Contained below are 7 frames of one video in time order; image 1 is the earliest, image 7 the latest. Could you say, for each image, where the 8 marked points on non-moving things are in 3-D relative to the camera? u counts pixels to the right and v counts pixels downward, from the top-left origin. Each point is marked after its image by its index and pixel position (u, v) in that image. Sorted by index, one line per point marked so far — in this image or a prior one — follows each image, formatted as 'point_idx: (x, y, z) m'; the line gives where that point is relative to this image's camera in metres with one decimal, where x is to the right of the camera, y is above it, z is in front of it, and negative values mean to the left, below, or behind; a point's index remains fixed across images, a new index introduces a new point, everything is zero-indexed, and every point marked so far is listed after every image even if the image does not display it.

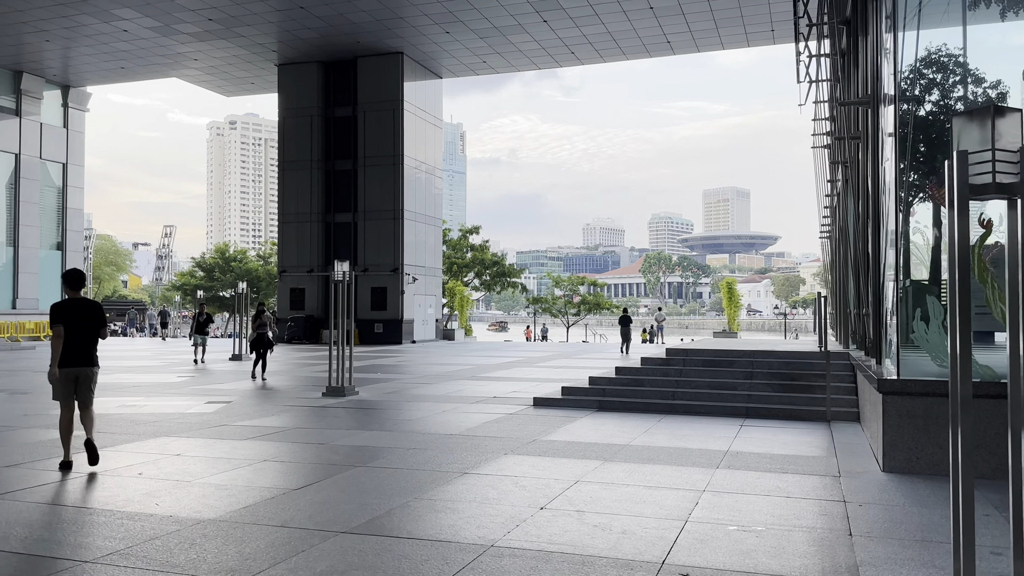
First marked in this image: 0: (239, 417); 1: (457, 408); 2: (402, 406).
0: (-4.1, -2.0, +11.9) m
1: (-0.9, -1.9, +12.9) m
2: (-1.9, -2.0, +13.4) m
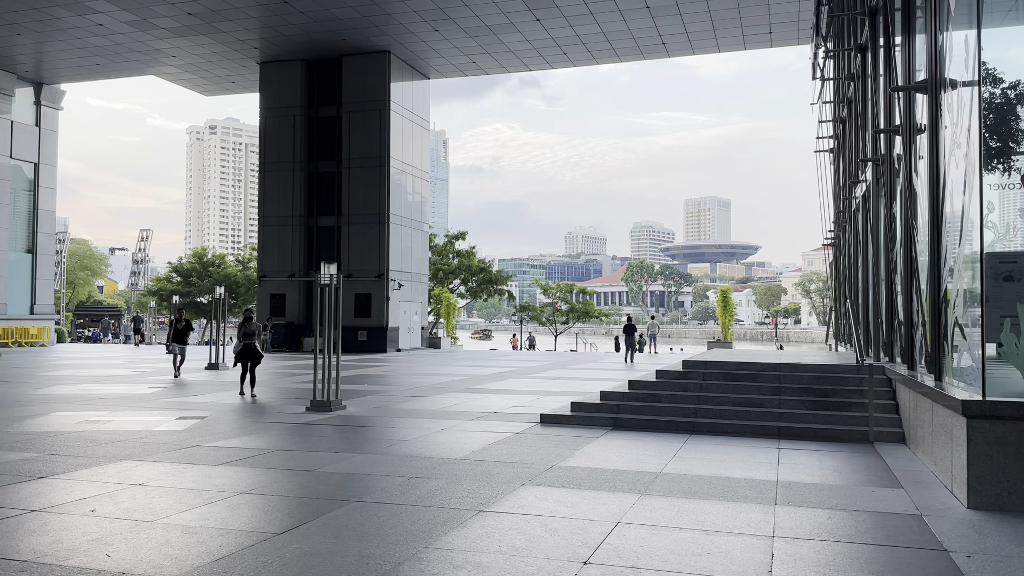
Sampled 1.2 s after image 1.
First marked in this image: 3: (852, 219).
0: (-4.0, -2.0, +10.6) m
1: (-0.8, -2.0, +11.7) m
2: (-1.8, -2.0, +12.1) m
3: (+8.3, +1.6, +19.2) m
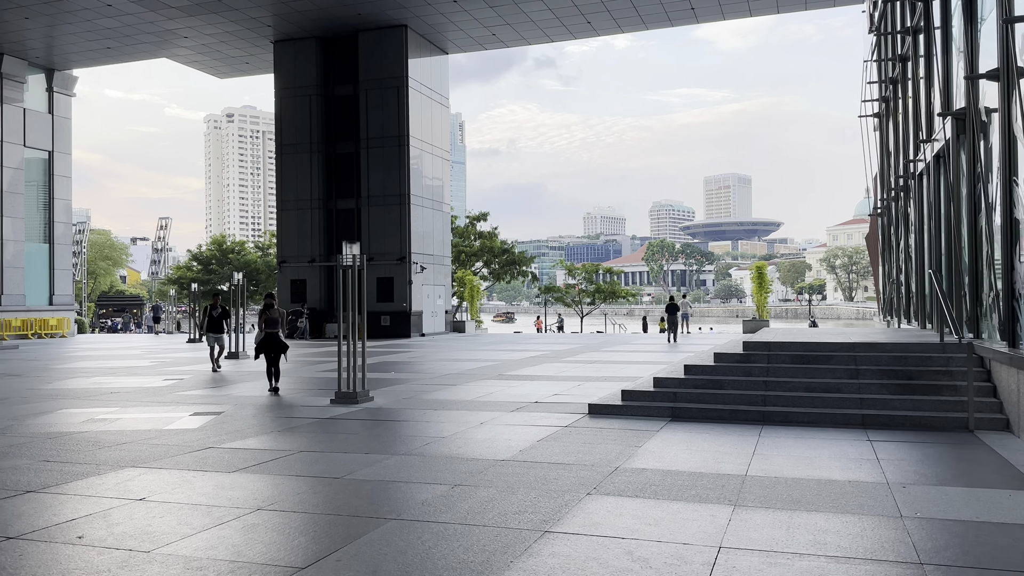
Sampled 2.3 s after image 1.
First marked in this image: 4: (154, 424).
0: (-3.4, -1.8, +9.5) m
1: (-0.2, -1.7, +10.6) m
2: (-1.2, -1.8, +11.0) m
3: (+9.0, +2.3, +17.7) m
4: (-4.9, -1.9, +10.9) m
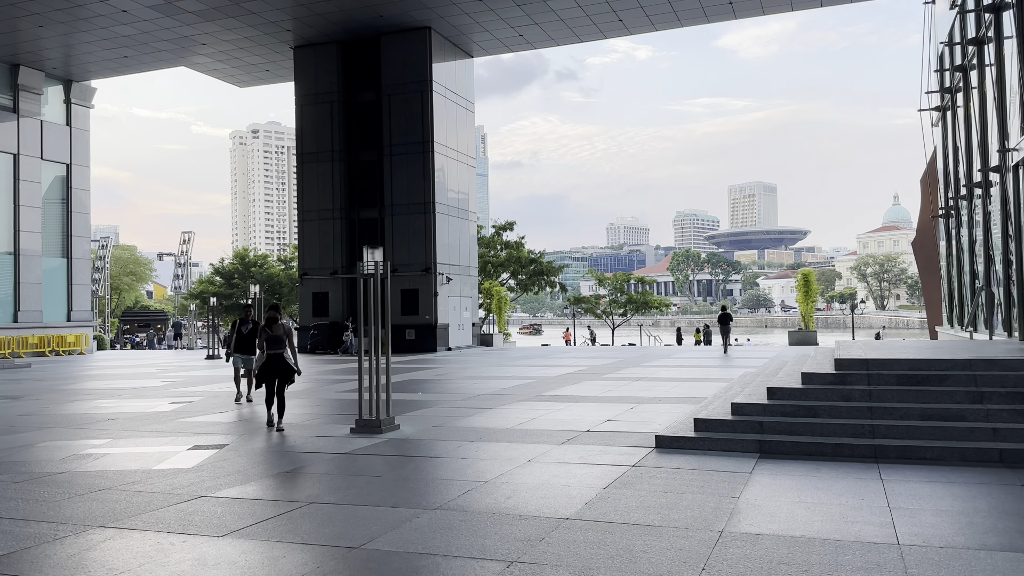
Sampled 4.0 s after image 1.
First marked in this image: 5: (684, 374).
0: (-2.8, -1.9, +7.9) m
1: (+0.4, -1.8, +8.8) m
2: (-0.6, -1.9, +9.3) m
3: (+9.8, +2.1, +15.8) m
4: (-4.3, -2.0, +9.3) m
5: (+4.2, -2.1, +19.7) m
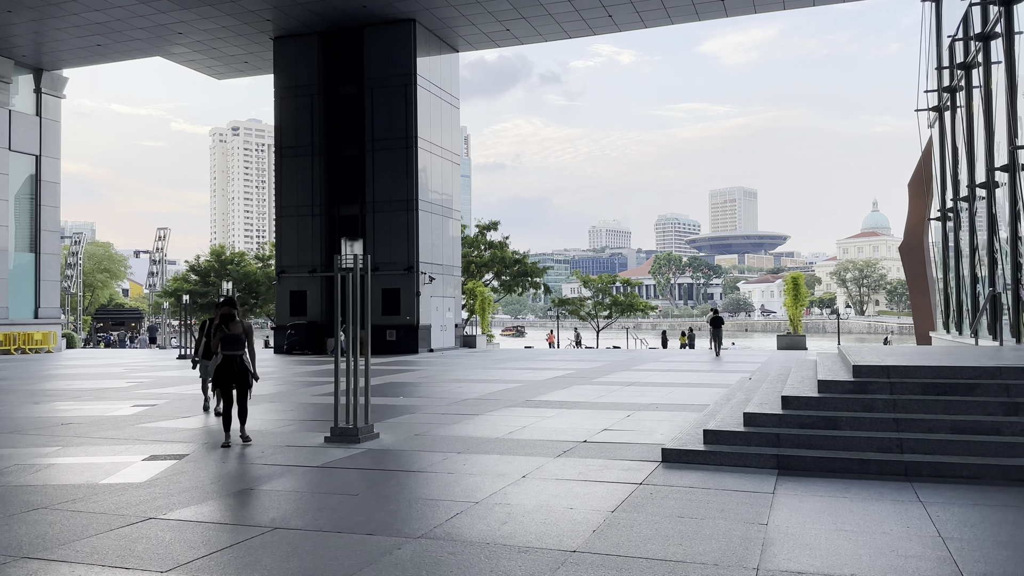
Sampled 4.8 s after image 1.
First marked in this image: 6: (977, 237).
0: (-2.9, -1.9, +7.0) m
1: (+0.3, -1.8, +8.0) m
2: (-0.7, -1.9, +8.4) m
3: (+9.6, +2.1, +15.2) m
4: (-4.4, -2.0, +8.4) m
5: (+3.9, -2.2, +18.9) m
6: (+11.0, +1.2, +18.7) m
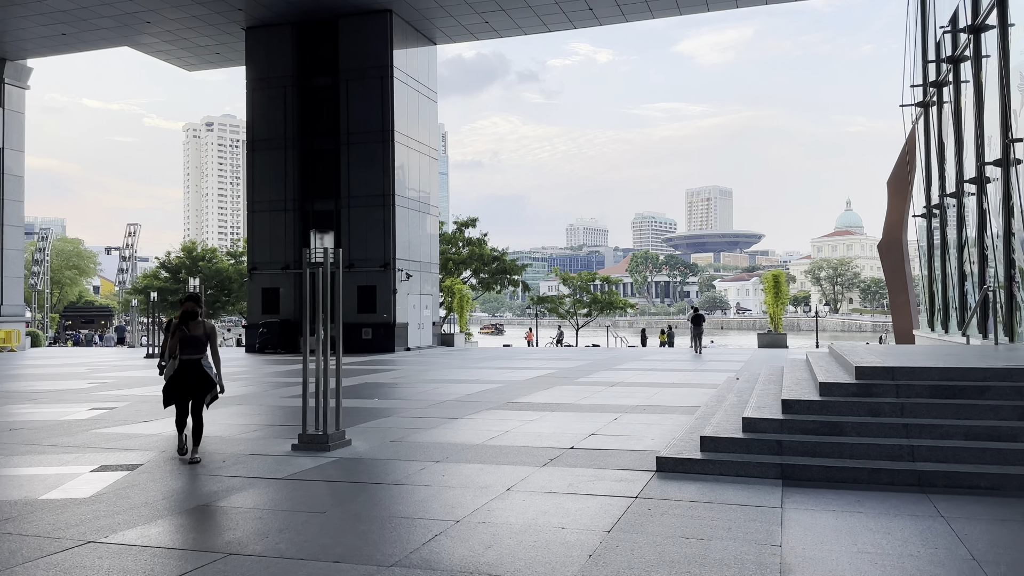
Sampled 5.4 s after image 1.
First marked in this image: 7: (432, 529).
0: (-3.0, -1.8, +6.3) m
1: (+0.1, -1.8, +7.3) m
2: (-0.8, -1.8, +7.8) m
3: (+9.2, +2.1, +14.8) m
4: (-4.6, -1.9, +7.6) m
5: (+3.4, -2.1, +18.4) m
6: (+10.5, +1.3, +18.4) m
7: (-0.6, -1.7, +5.7) m
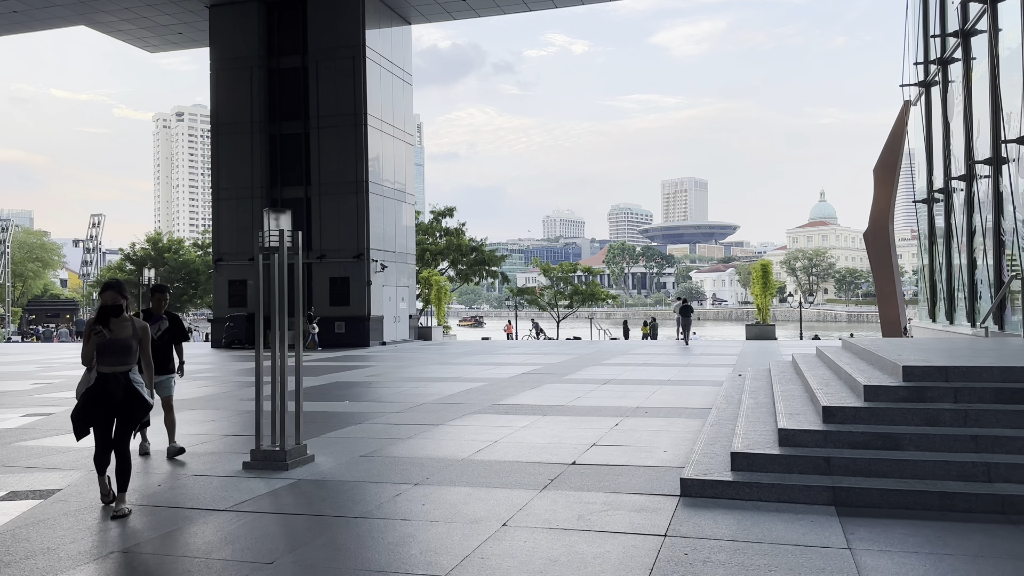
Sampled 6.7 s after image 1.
0: (-3.0, -1.7, +4.9) m
1: (+0.1, -1.7, +6.0) m
2: (-0.9, -1.7, +6.4) m
3: (+8.9, +2.3, +13.7) m
4: (-4.6, -1.8, +6.2) m
5: (+3.1, -1.9, +17.1) m
6: (+10.2, +1.5, +17.4) m
7: (-0.5, -1.7, +4.4) m
